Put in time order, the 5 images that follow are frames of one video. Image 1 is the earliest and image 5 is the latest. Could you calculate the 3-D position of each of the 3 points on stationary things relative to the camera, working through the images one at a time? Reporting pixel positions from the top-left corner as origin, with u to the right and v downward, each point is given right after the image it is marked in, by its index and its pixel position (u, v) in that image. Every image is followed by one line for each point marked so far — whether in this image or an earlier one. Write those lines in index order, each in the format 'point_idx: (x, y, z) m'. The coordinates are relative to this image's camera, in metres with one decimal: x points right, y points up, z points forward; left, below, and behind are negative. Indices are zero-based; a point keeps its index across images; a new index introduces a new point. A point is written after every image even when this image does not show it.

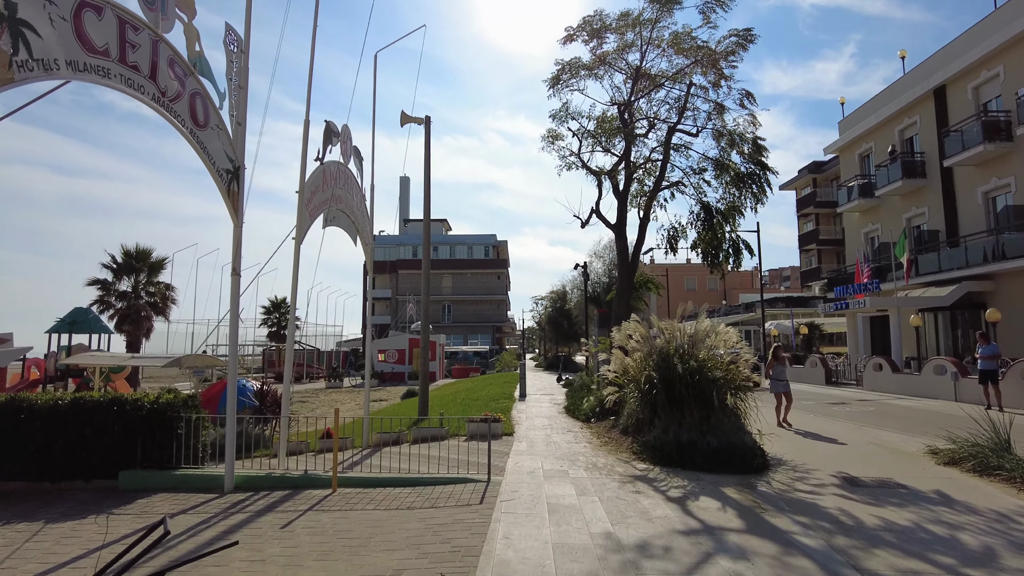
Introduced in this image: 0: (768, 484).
0: (+3.5, -2.7, +8.6) m
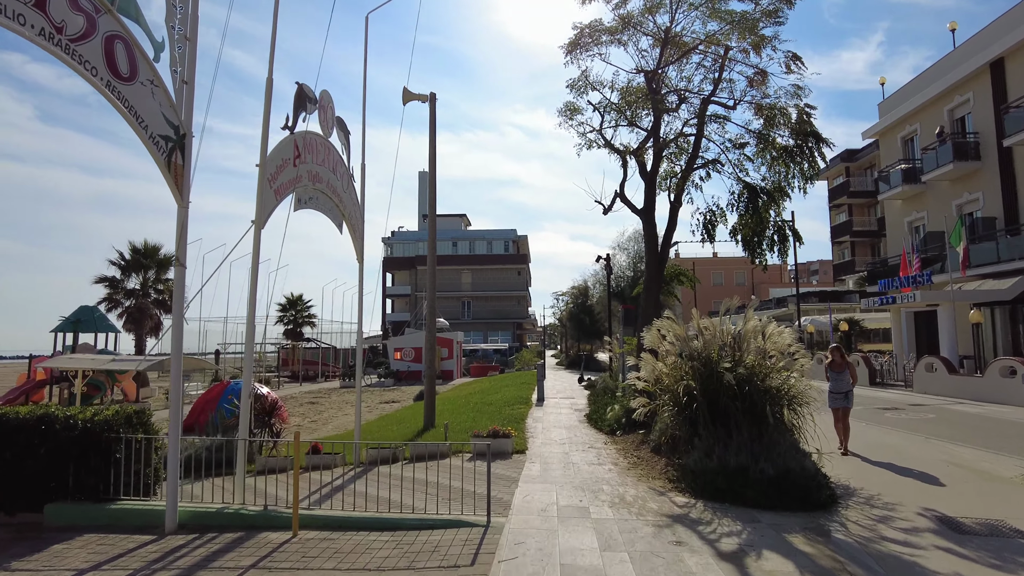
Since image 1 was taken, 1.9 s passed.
0: (+3.6, -2.6, +6.8) m
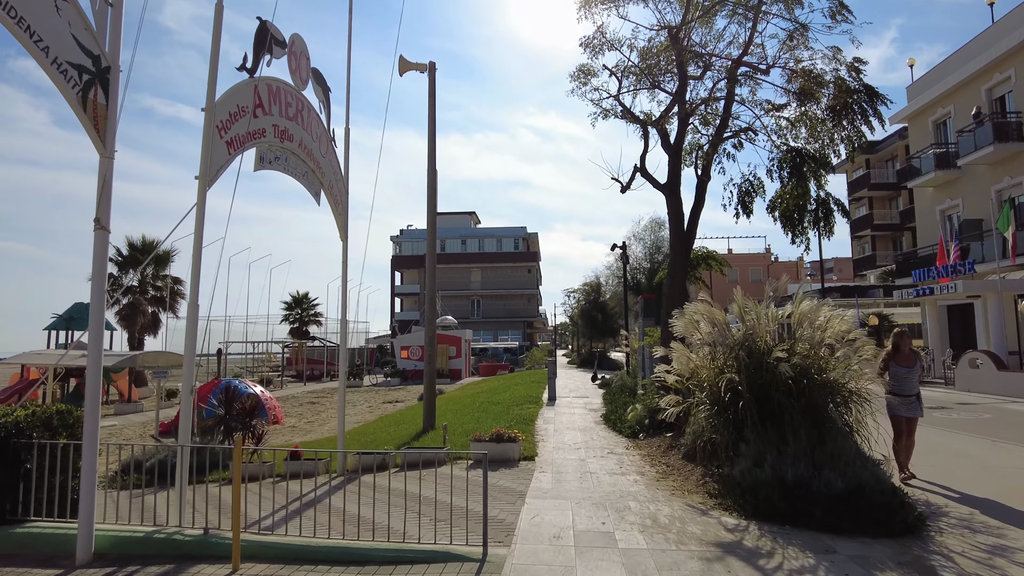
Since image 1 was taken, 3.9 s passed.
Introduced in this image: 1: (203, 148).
0: (+3.6, -2.2, +5.2) m
1: (-3.2, +1.4, +6.5) m
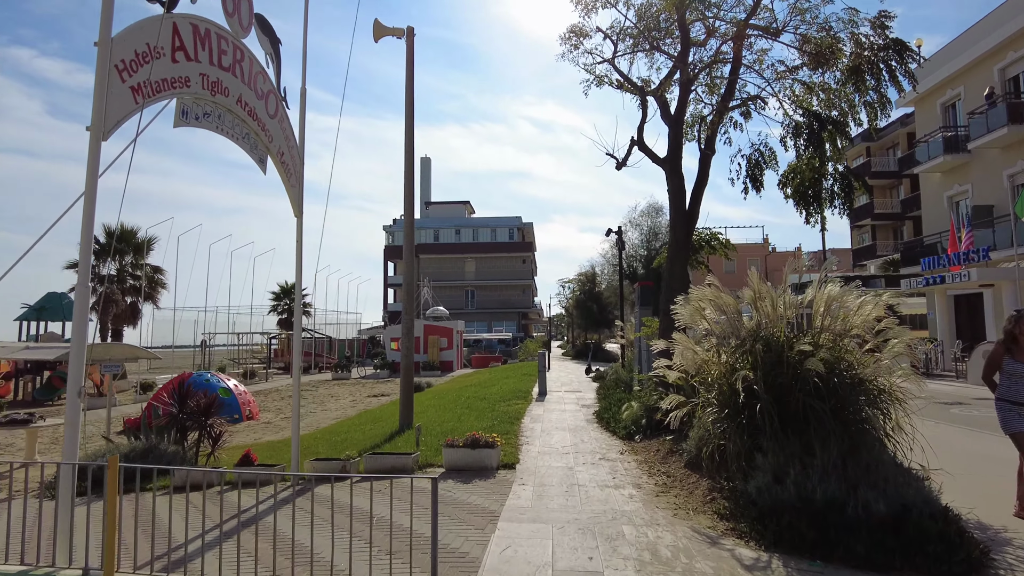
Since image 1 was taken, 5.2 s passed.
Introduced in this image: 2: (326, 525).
0: (+3.3, -2.1, +4.0) m
1: (-3.5, +1.6, +5.3) m
2: (-1.9, -2.3, +6.4) m
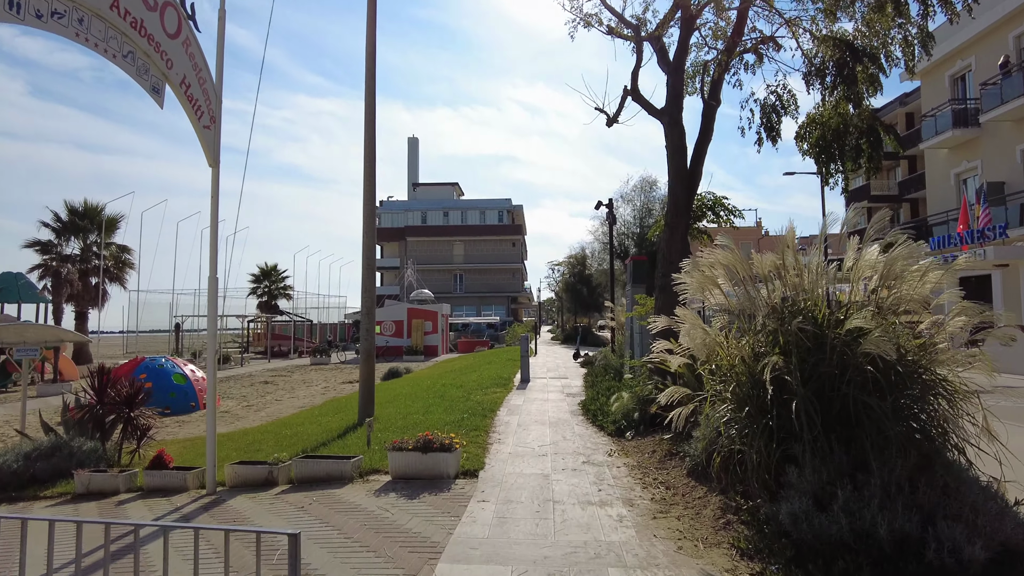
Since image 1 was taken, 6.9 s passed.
0: (+3.0, -1.8, +2.6) m
1: (-3.8, +1.9, +3.6) m
2: (-2.2, -2.0, +4.8) m
